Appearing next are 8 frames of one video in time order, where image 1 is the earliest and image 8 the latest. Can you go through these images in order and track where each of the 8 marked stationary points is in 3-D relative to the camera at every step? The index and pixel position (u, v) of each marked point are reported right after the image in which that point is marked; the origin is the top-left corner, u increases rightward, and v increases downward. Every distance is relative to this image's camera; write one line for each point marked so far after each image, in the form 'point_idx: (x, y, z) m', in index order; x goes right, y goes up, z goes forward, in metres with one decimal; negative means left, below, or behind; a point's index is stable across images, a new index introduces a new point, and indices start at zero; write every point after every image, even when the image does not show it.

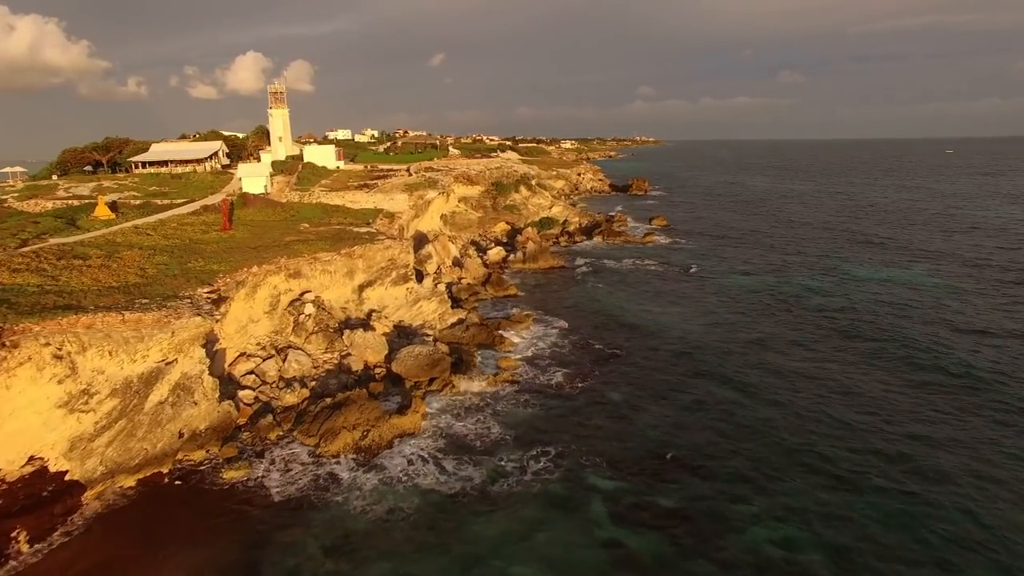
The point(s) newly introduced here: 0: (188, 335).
0: (-8.4, -1.2, +19.0) m
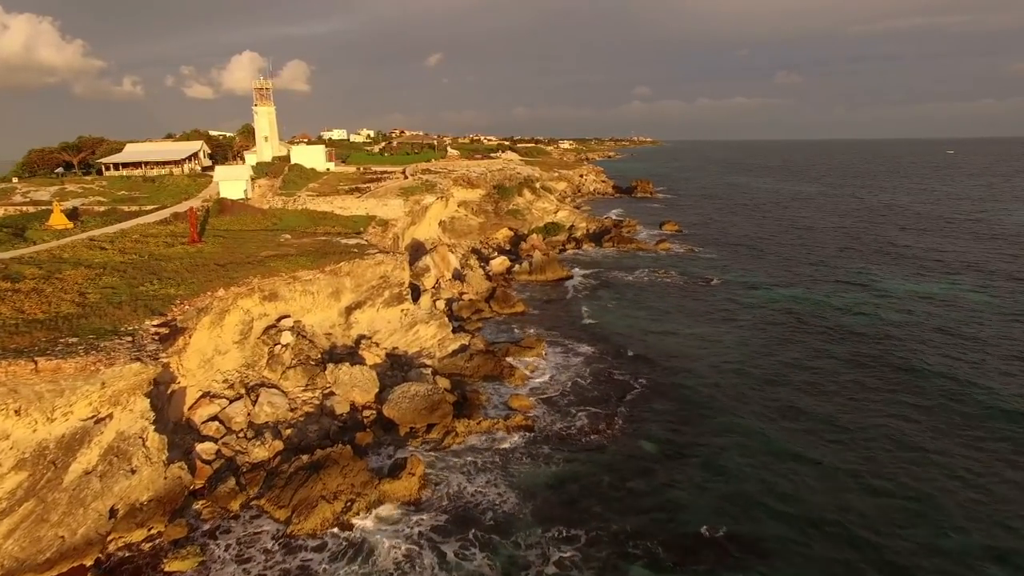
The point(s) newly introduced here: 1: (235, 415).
0: (-8.0, -2.0, +15.1) m
1: (-7.6, -3.4, +19.9) m
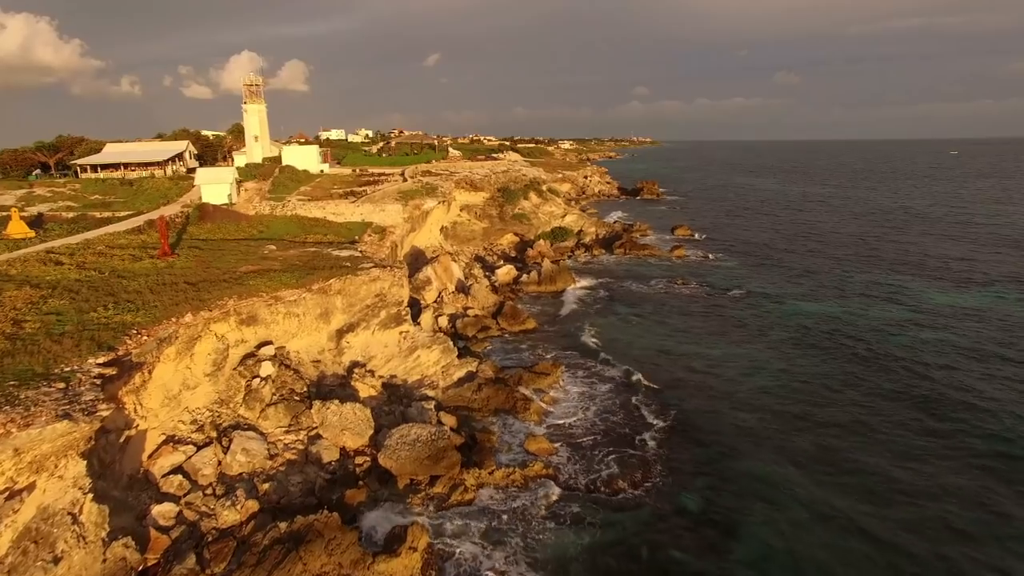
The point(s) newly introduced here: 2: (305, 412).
0: (-7.5, -2.6, +11.9) m
1: (-7.1, -4.1, +16.7) m
2: (-5.5, -3.3, +19.4) m
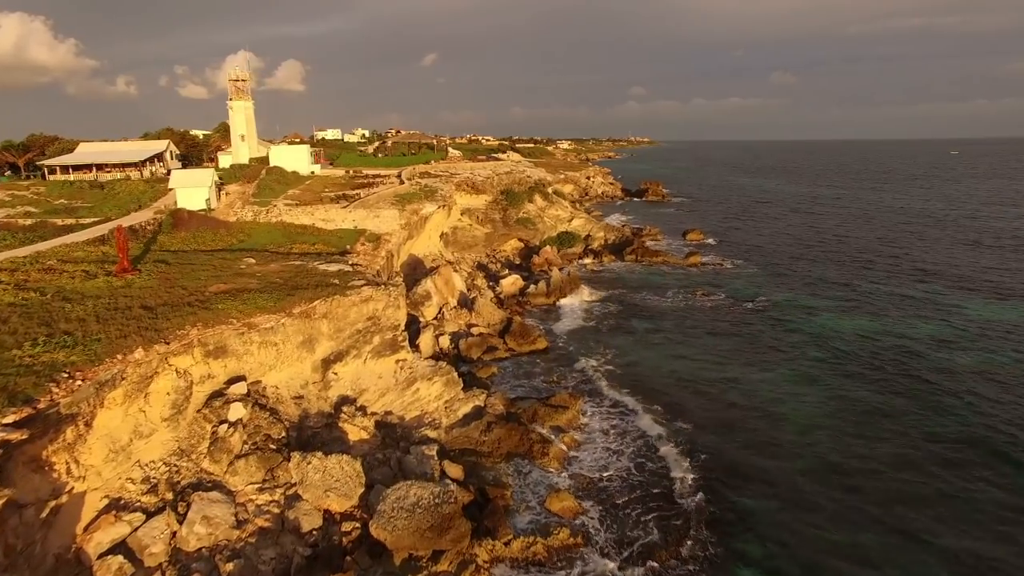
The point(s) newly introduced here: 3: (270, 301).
0: (-7.1, -3.2, +8.7) m
1: (-6.7, -4.7, +13.5) m
2: (-5.1, -3.9, +16.2) m
3: (-6.2, -0.3, +18.9) m
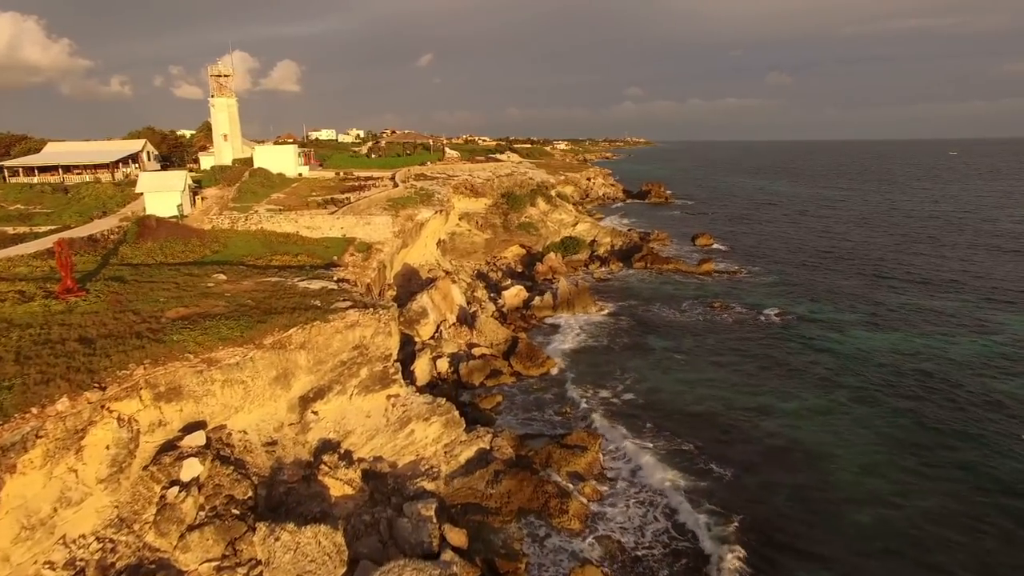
0: (-6.8, -3.8, +5.7) m
1: (-6.4, -5.2, +10.5) m
2: (-4.8, -4.4, +13.2) m
3: (-6.0, -0.9, +15.9) m
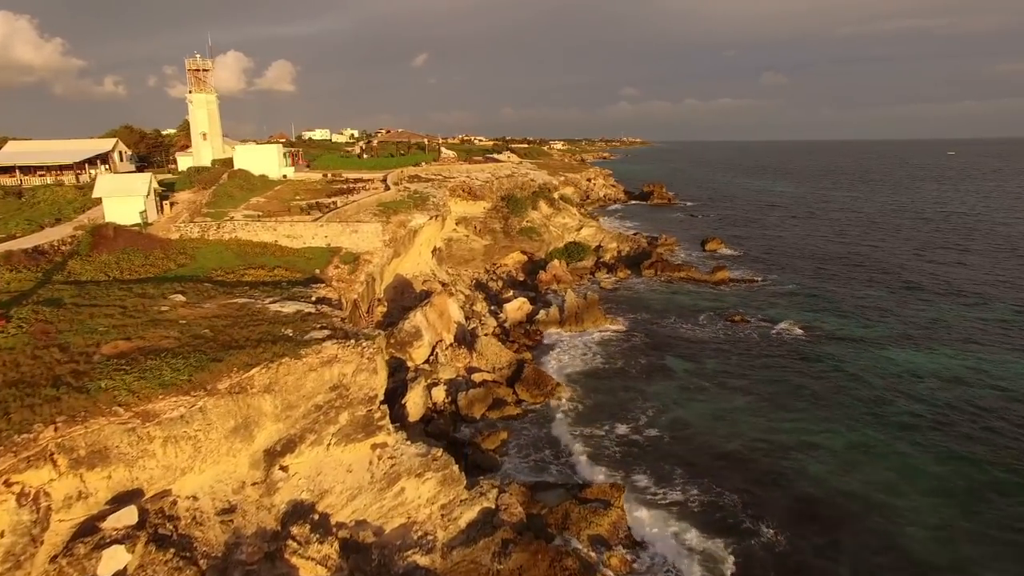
0: (-6.5, -4.3, +2.7) m
1: (-6.1, -5.8, +7.5) m
2: (-4.6, -5.0, +10.2) m
3: (-5.7, -1.4, +12.9) m
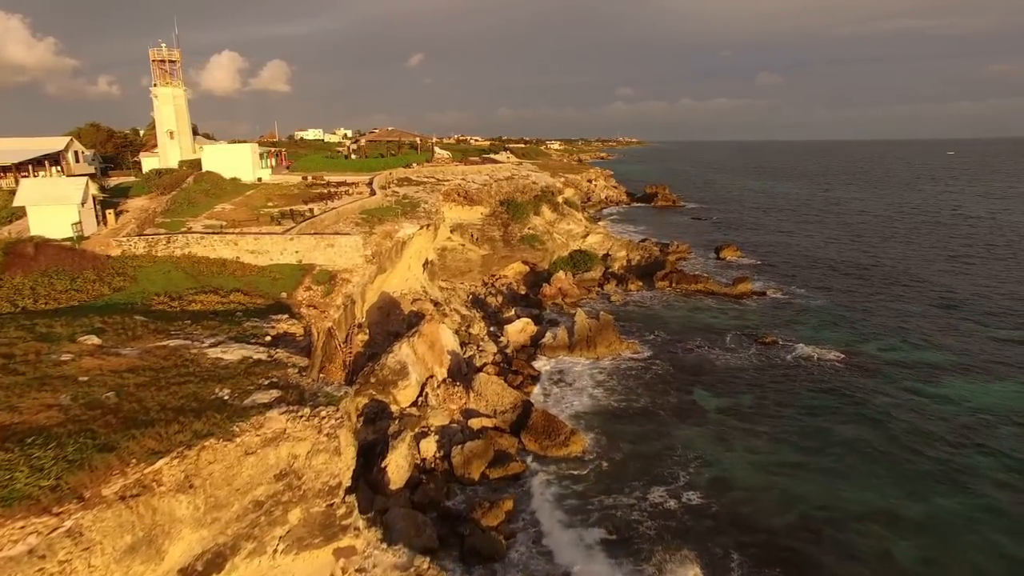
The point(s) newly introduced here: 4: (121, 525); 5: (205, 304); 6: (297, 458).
0: (-6.2, -5.1, -1.2) m
1: (-5.9, -6.5, +3.6) m
2: (-4.4, -5.7, +6.3) m
3: (-5.5, -2.2, +9.0) m
4: (-4.7, -2.8, +8.8) m
5: (-7.5, -0.3, +18.0) m
6: (-3.2, -2.5, +10.9) m
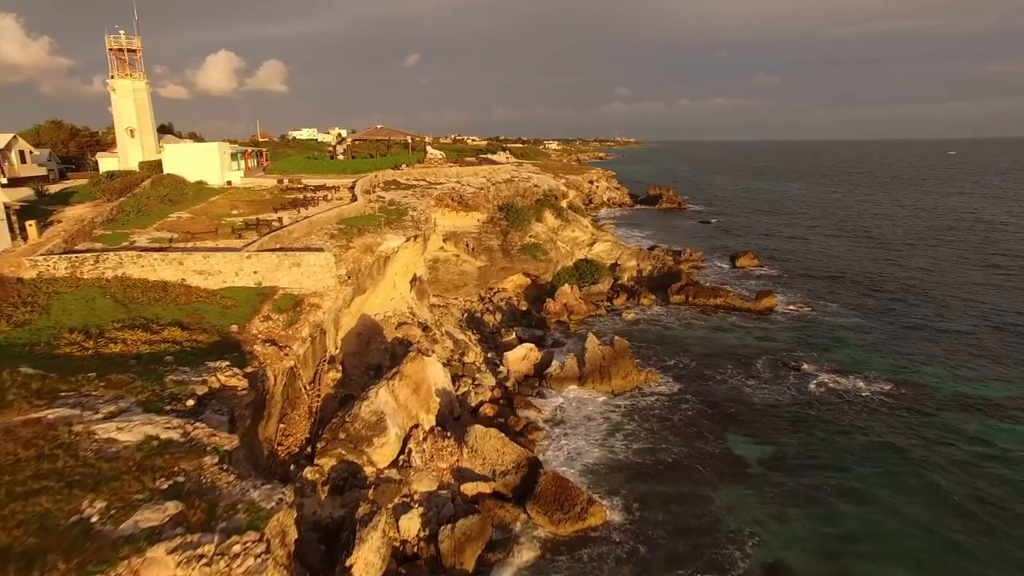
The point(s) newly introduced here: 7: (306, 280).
0: (-6.1, -5.8, -5.0) m
1: (-5.8, -7.2, -0.2) m
2: (-4.2, -6.4, +2.5) m
3: (-5.4, -2.9, +5.2) m
4: (-4.6, -3.5, +5.1) m
5: (-7.4, -1.0, +14.2) m
6: (-3.1, -3.2, +7.2) m
7: (-5.3, +0.2, +19.0) m
